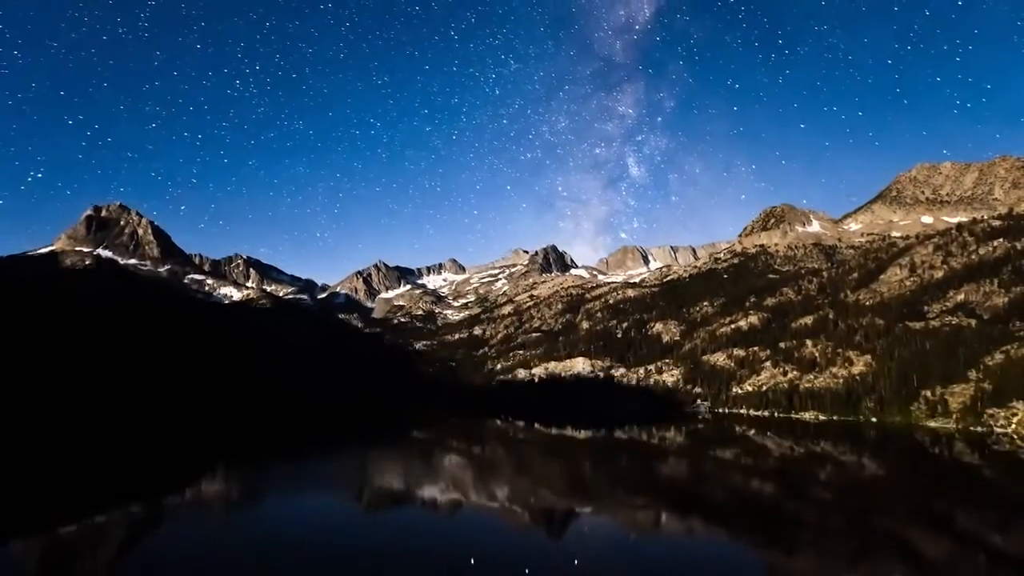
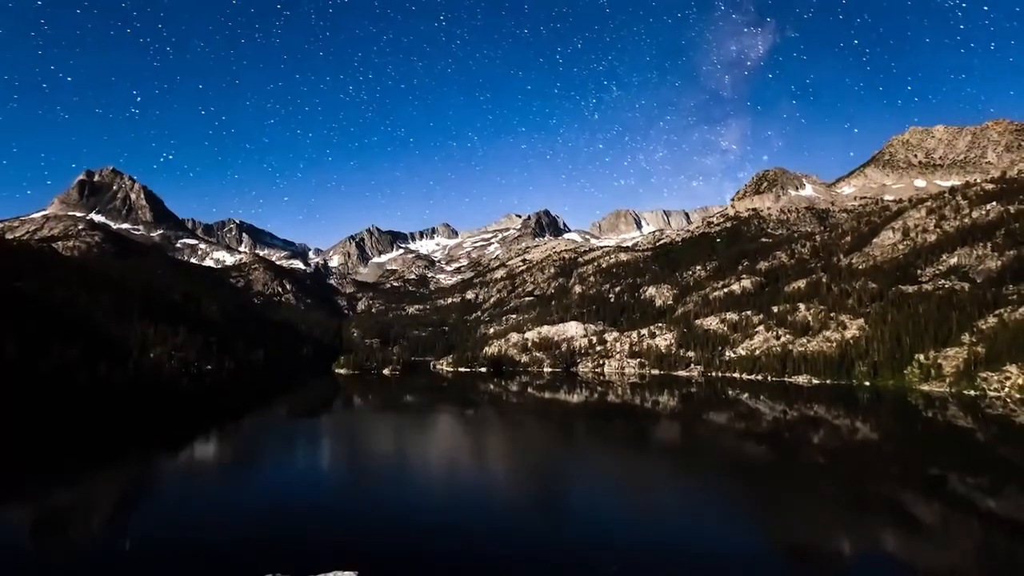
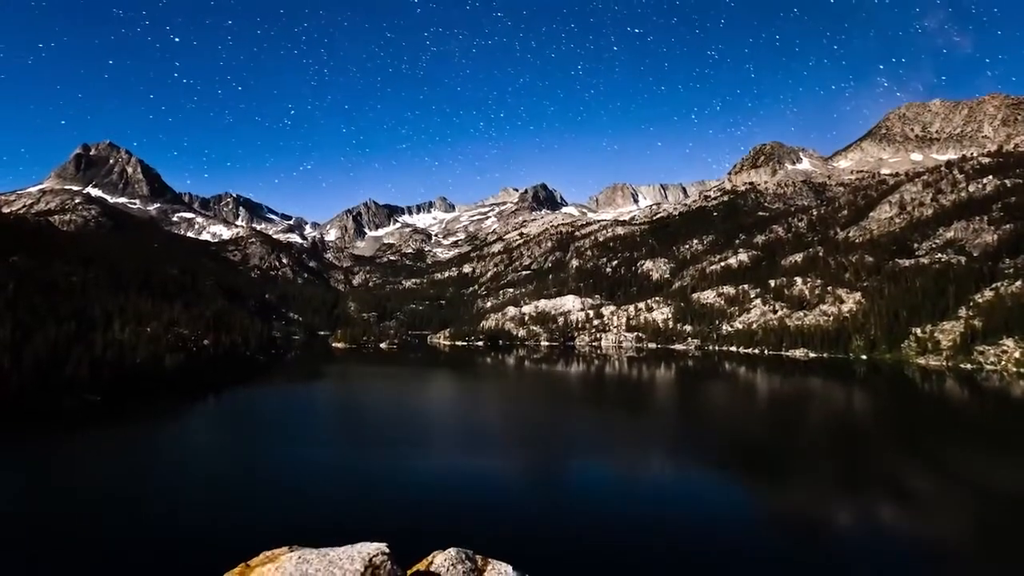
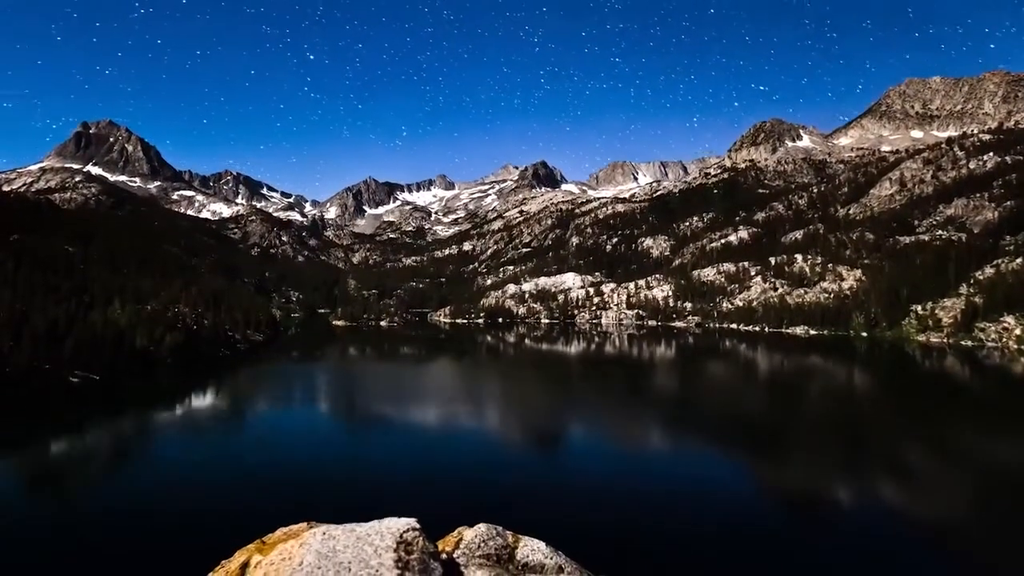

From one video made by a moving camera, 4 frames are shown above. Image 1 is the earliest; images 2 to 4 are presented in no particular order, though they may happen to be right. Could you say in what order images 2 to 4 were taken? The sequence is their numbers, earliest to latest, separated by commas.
2, 3, 4
